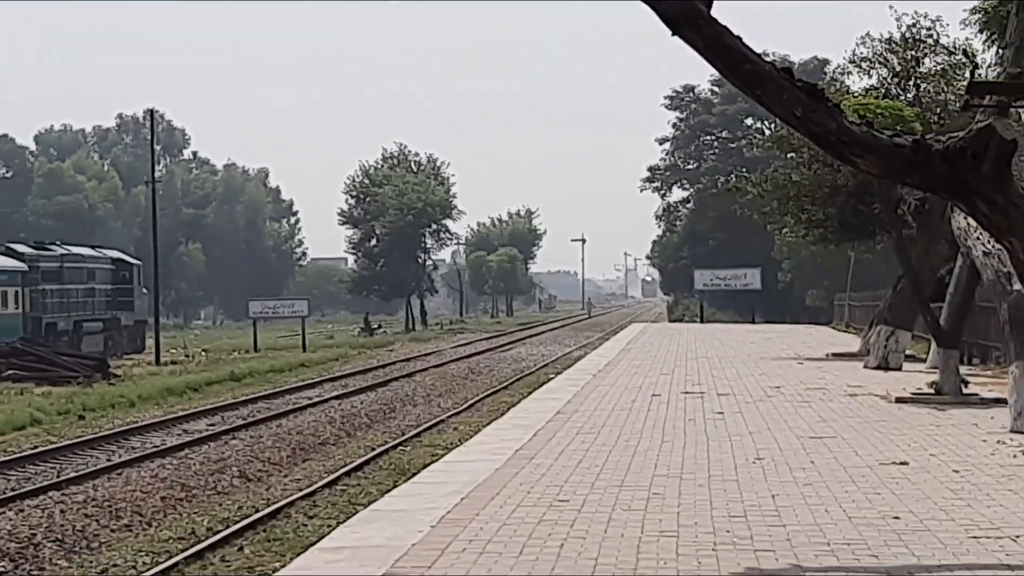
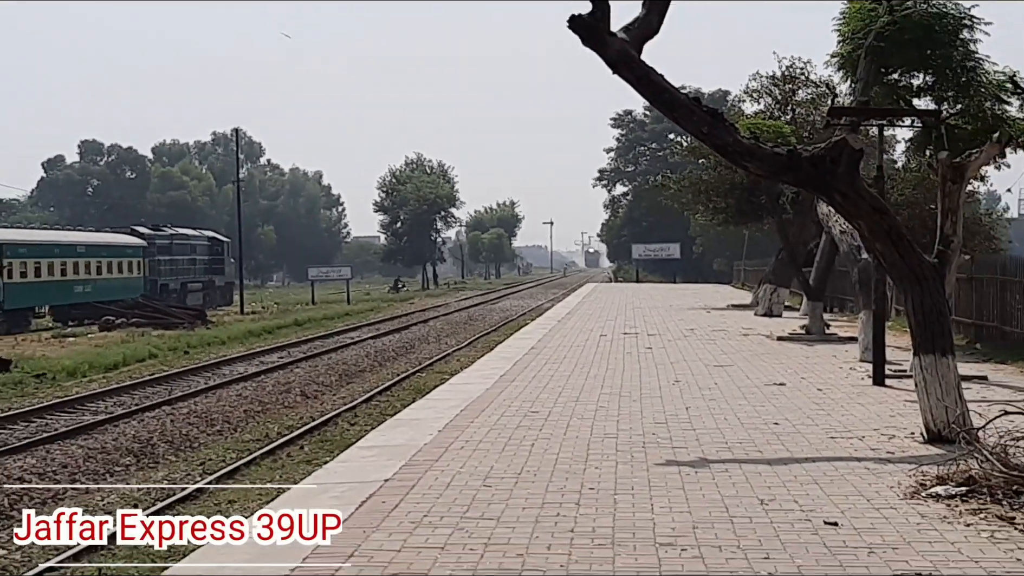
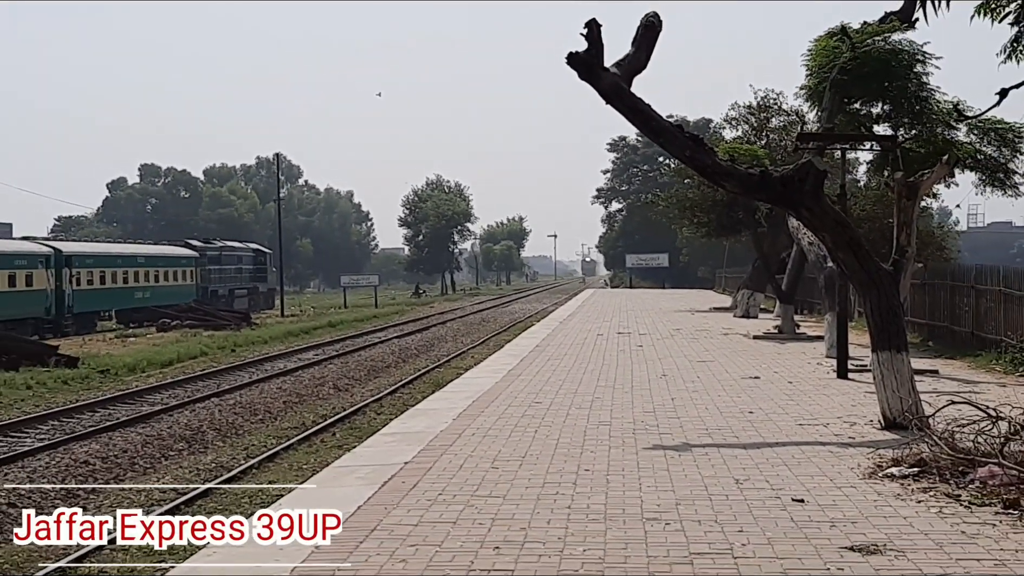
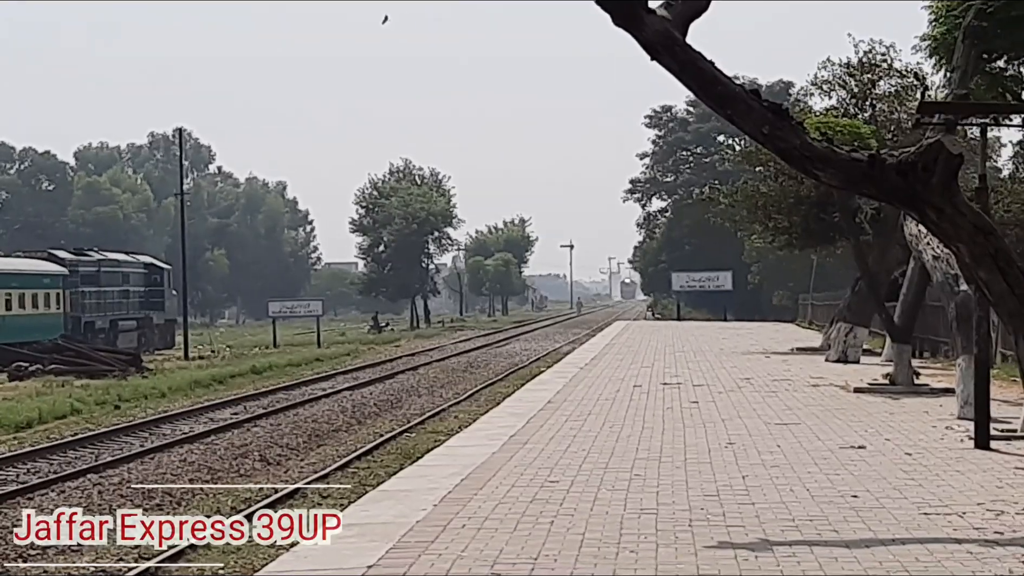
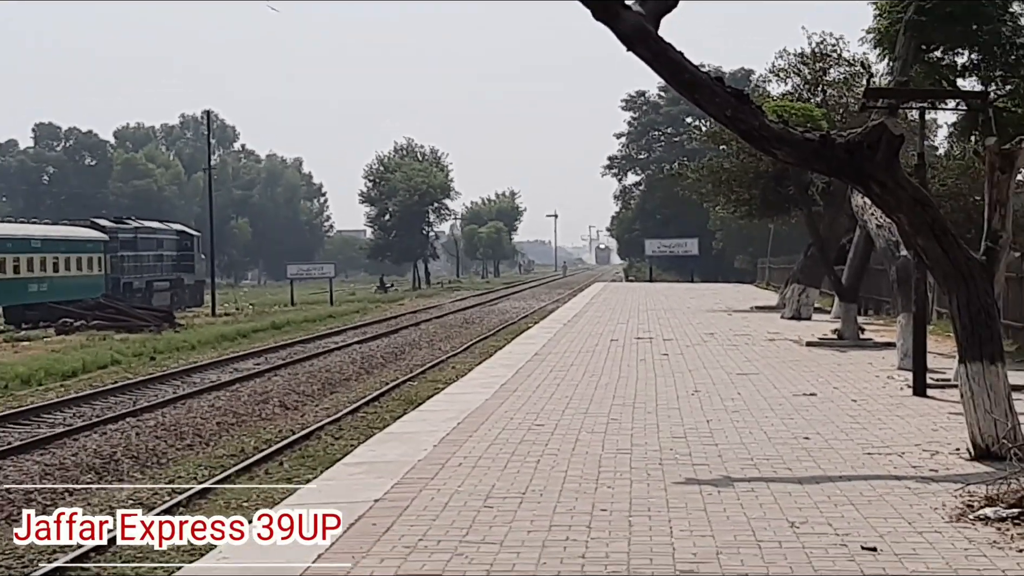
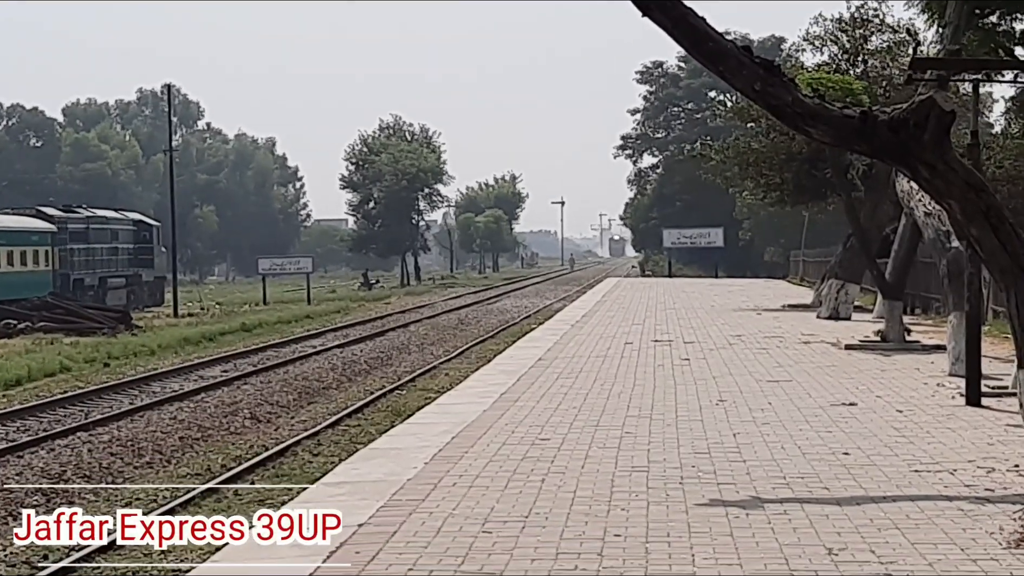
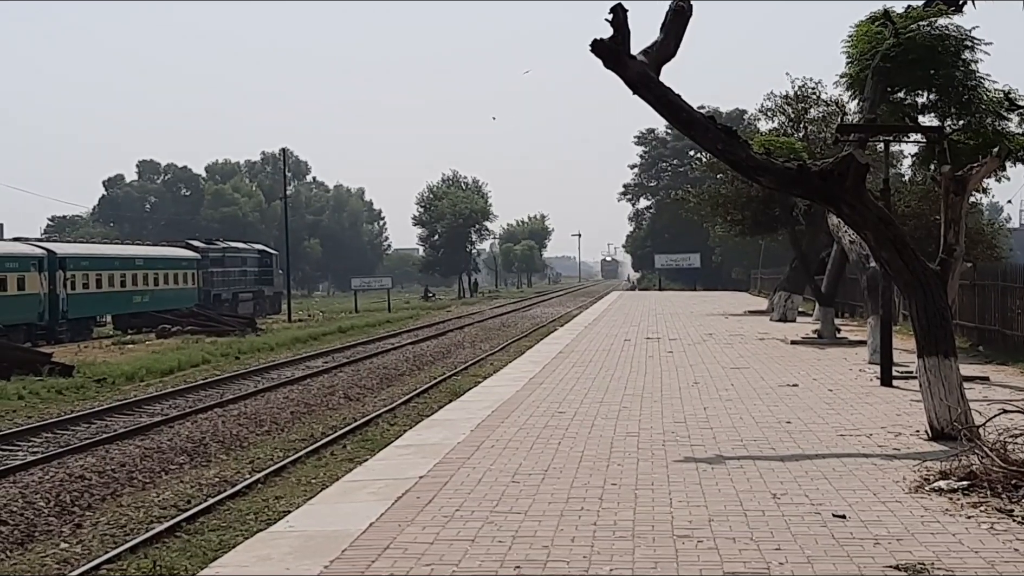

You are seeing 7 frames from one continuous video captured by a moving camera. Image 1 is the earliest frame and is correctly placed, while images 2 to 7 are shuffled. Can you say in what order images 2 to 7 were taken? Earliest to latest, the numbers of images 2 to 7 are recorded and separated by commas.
4, 6, 5, 2, 3, 7
